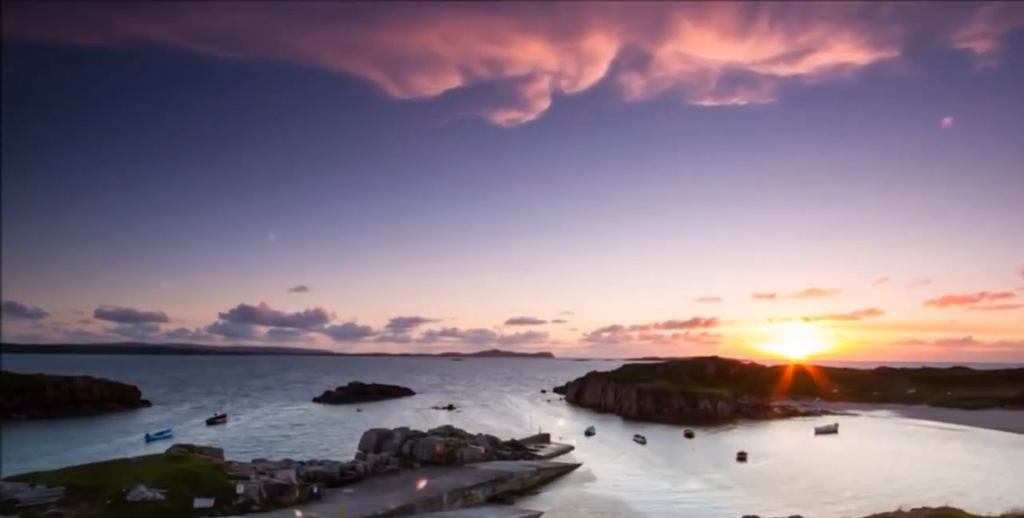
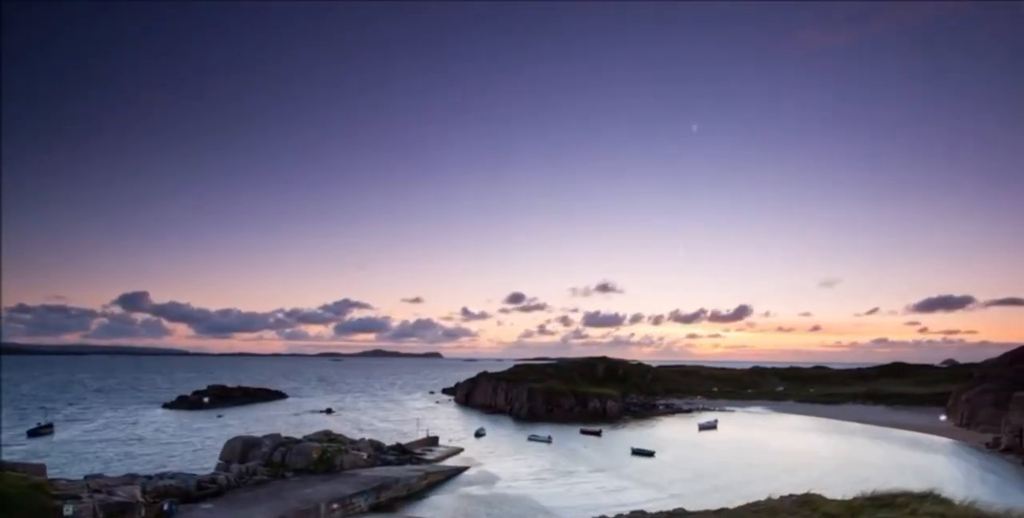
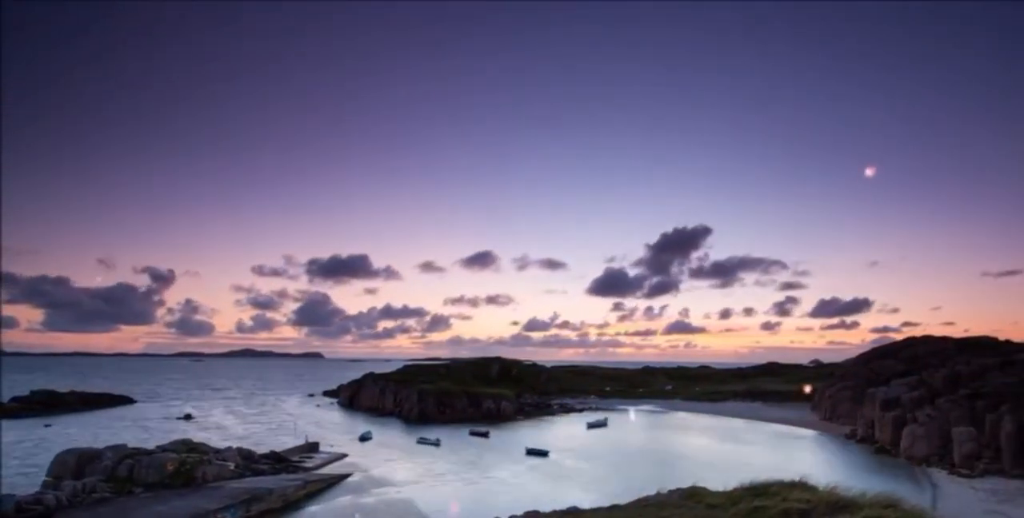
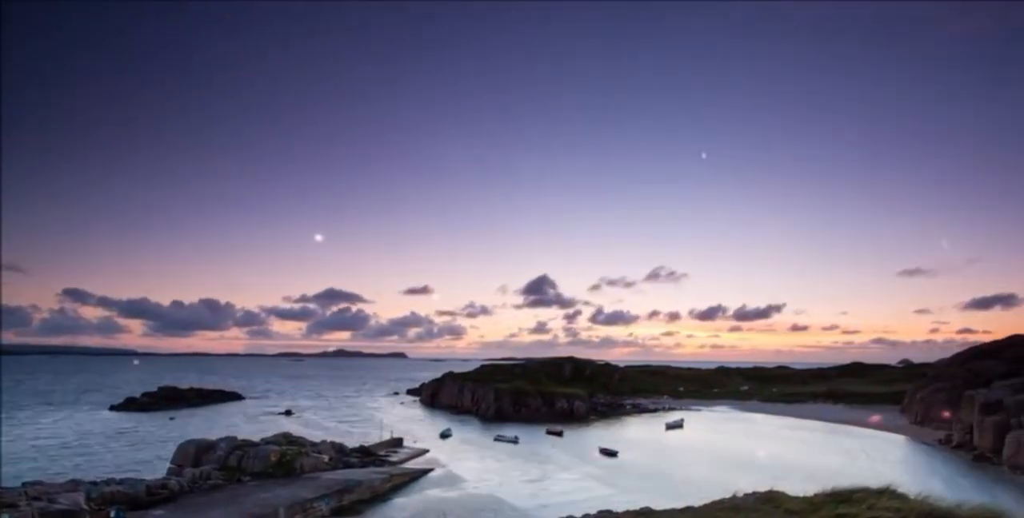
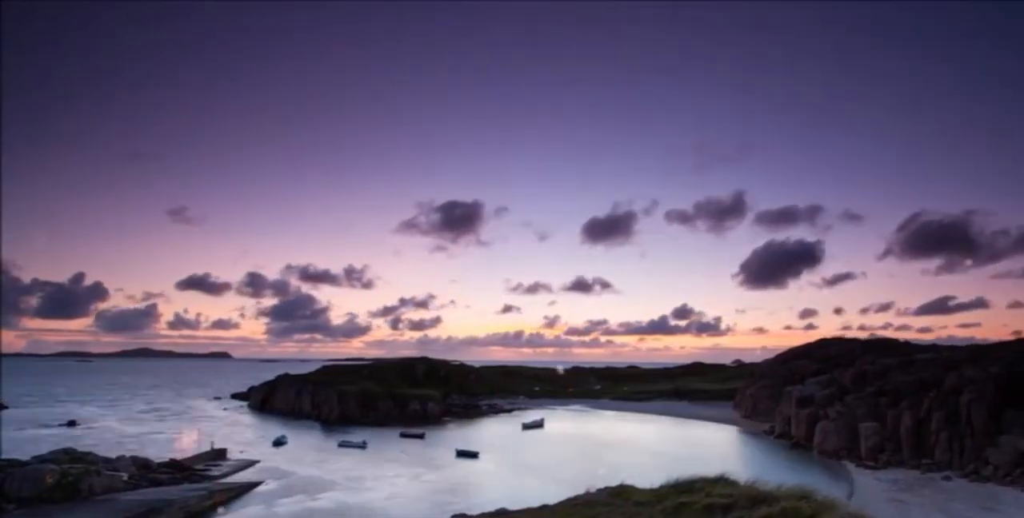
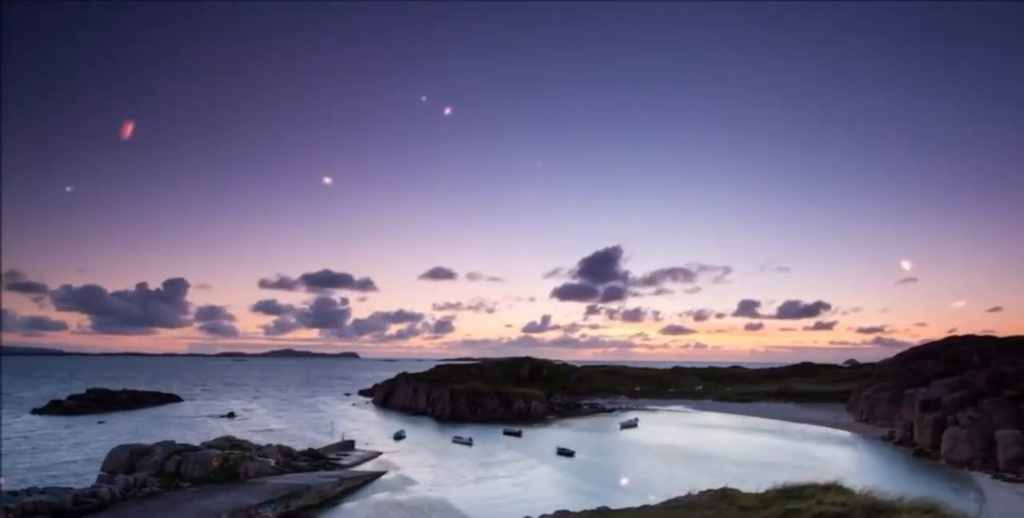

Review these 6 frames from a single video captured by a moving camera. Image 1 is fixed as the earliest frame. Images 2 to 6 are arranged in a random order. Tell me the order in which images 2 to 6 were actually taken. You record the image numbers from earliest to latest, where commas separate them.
2, 4, 6, 3, 5
